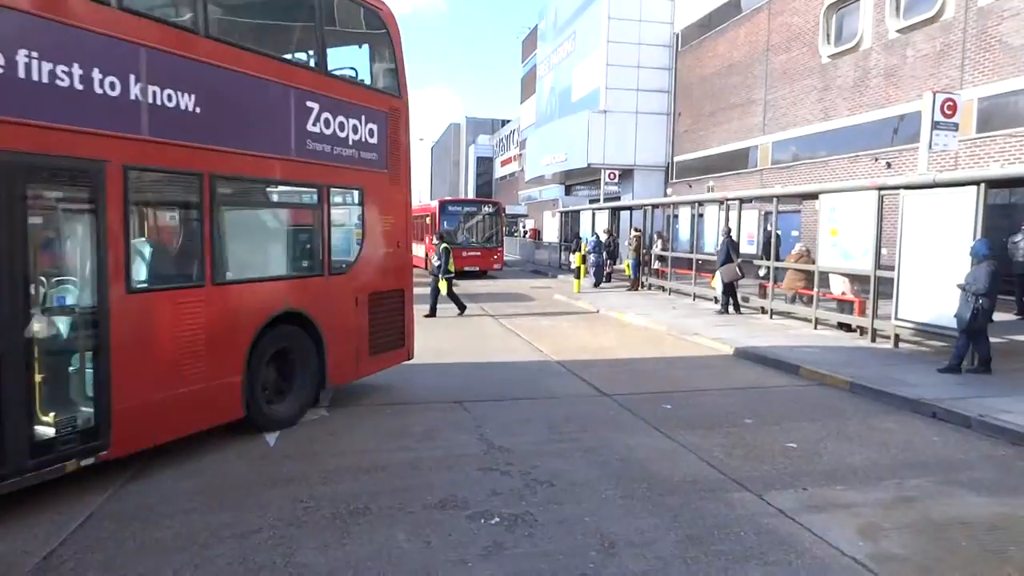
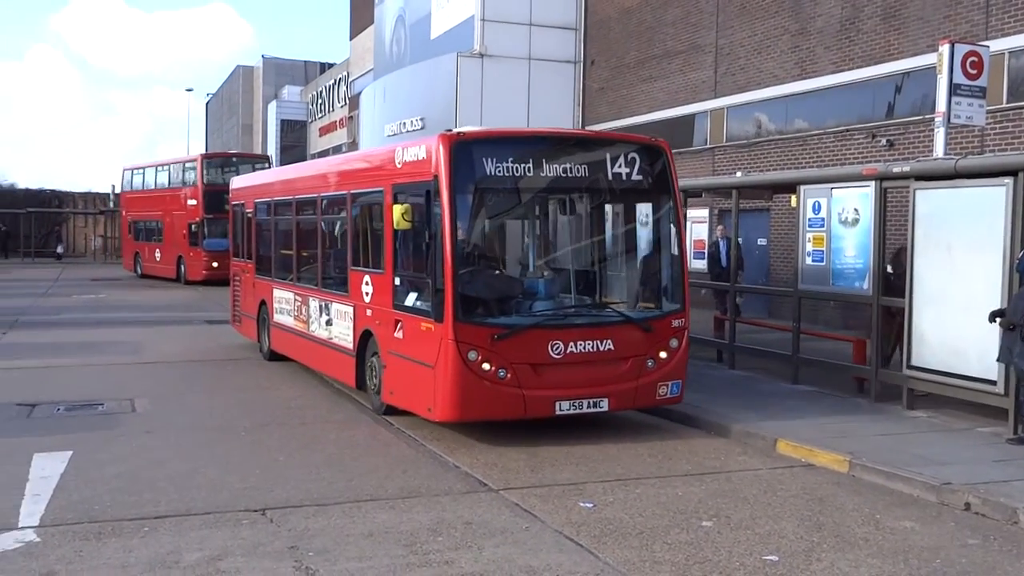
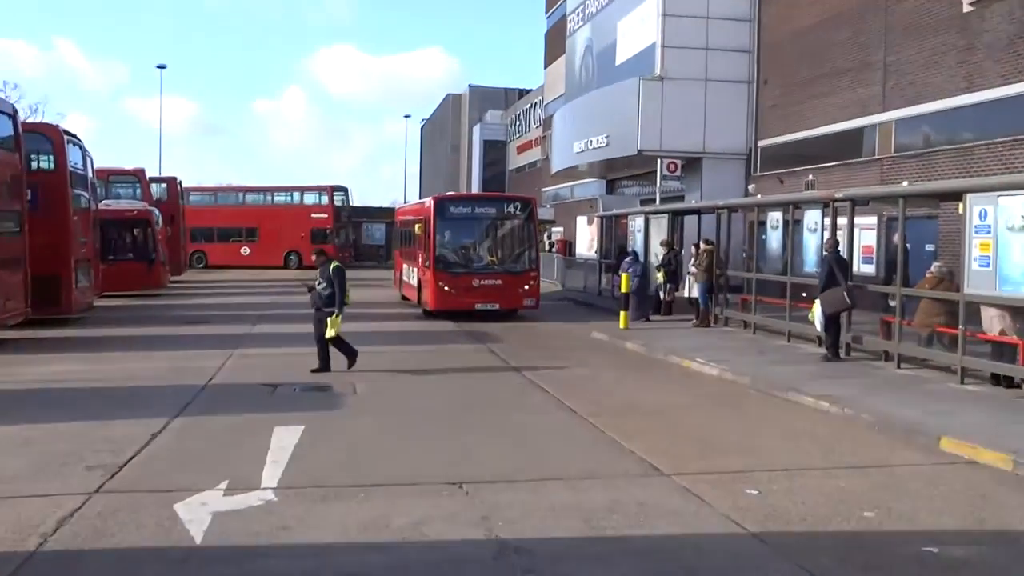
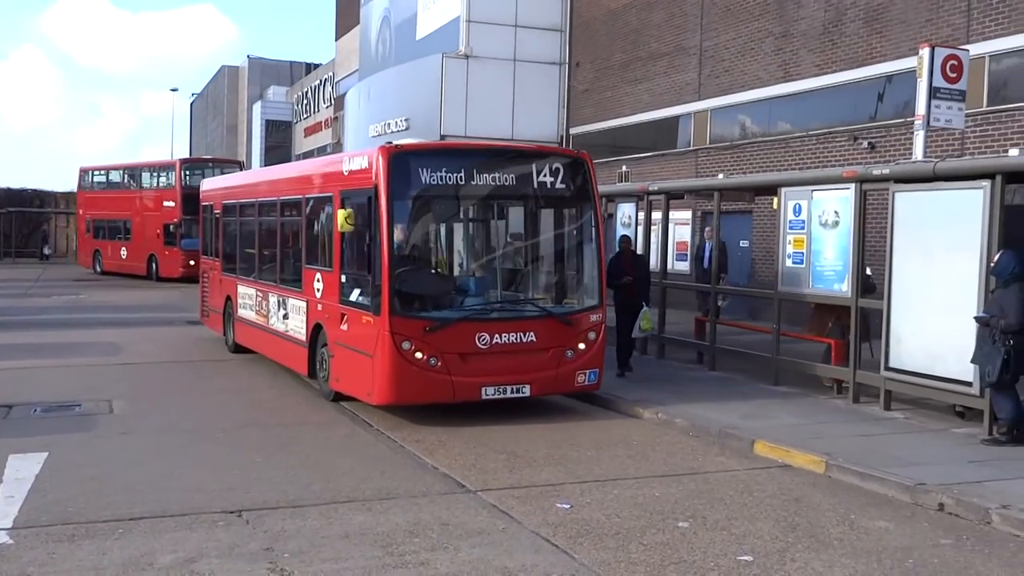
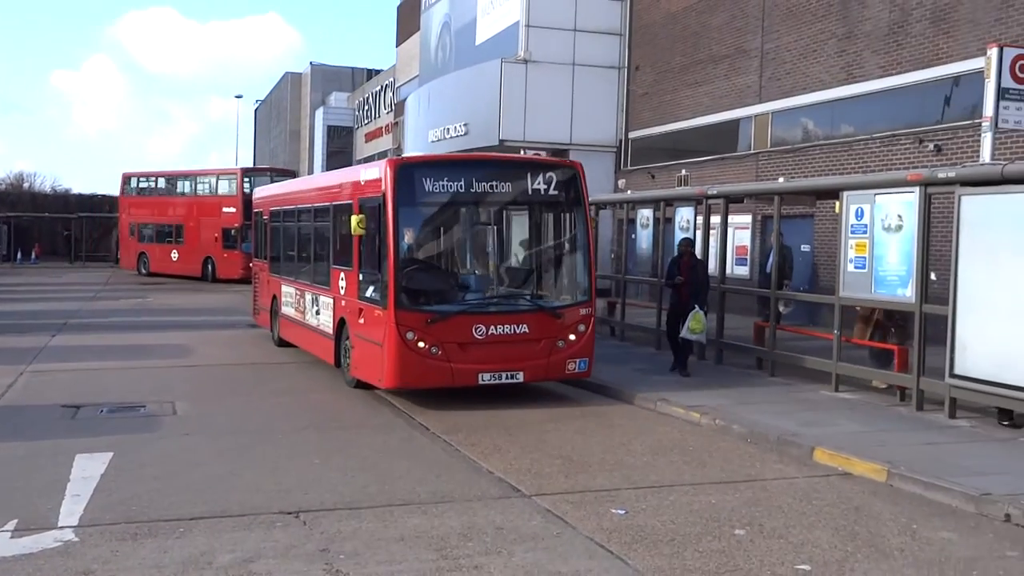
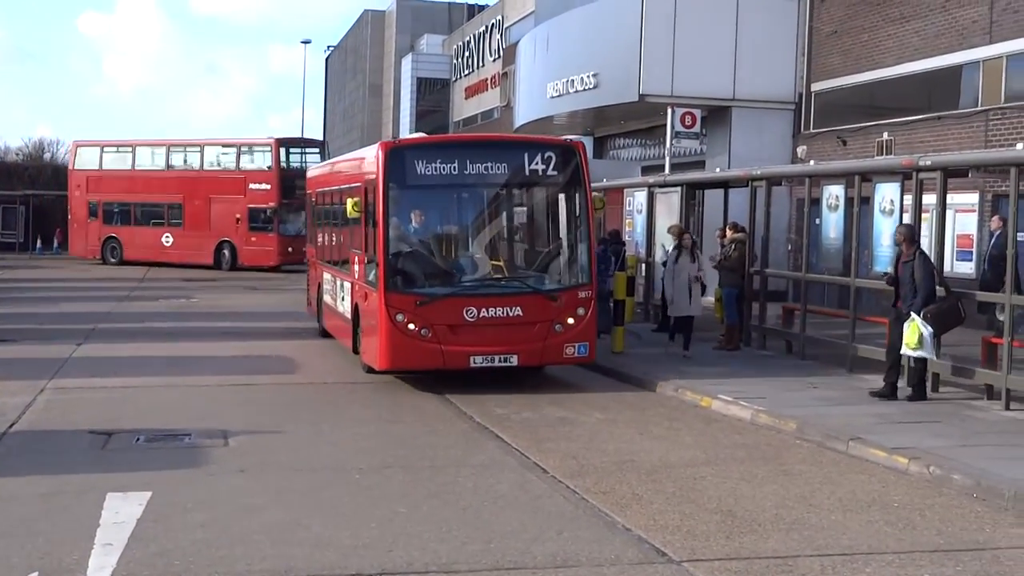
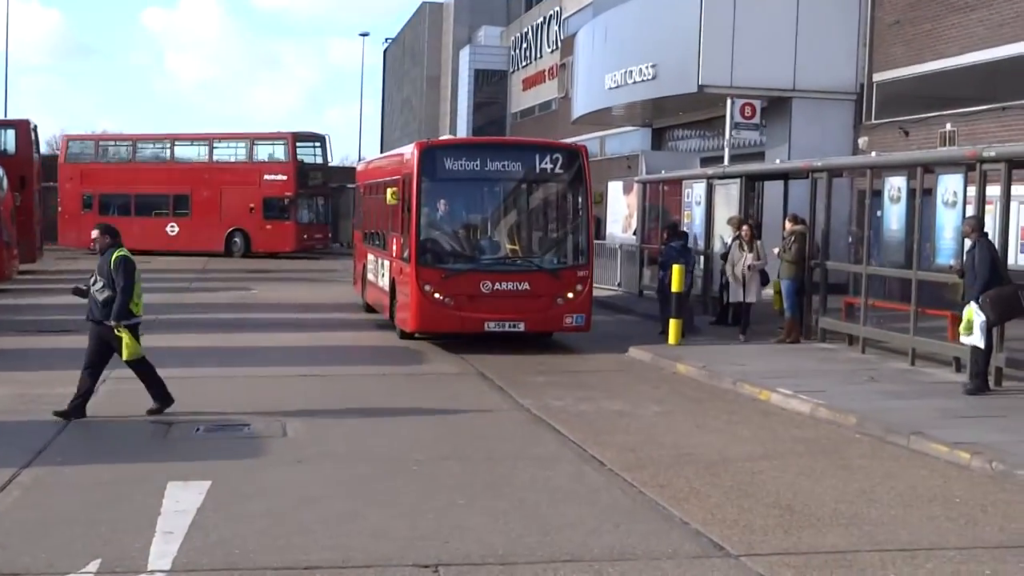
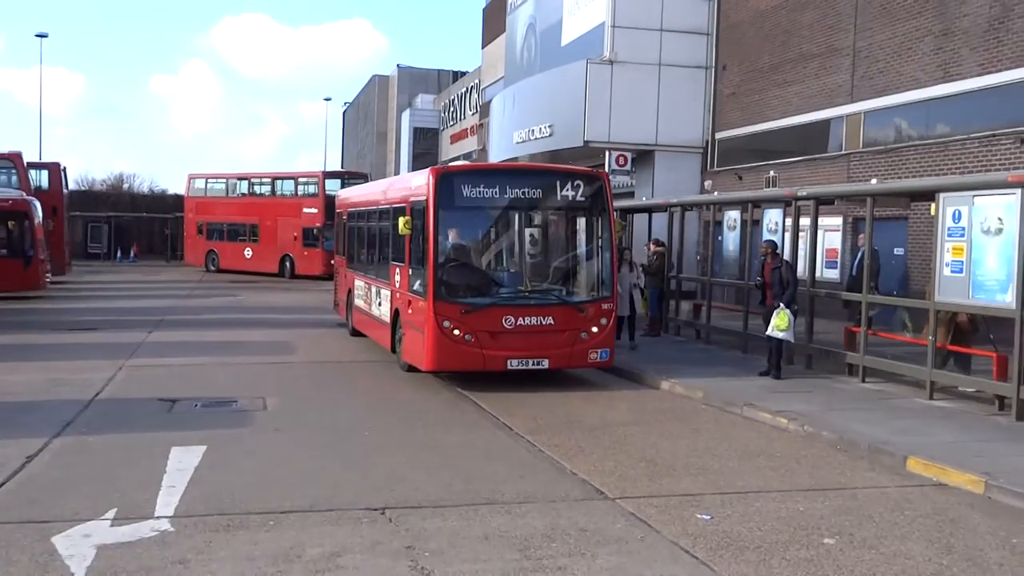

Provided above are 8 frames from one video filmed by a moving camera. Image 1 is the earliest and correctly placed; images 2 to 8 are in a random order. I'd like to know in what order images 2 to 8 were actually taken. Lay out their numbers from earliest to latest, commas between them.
3, 7, 6, 8, 5, 4, 2
